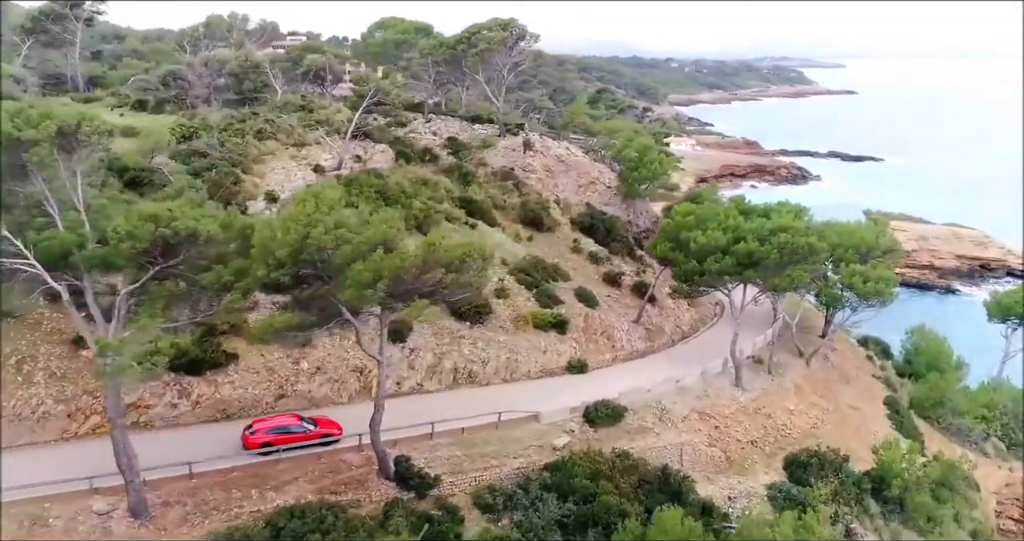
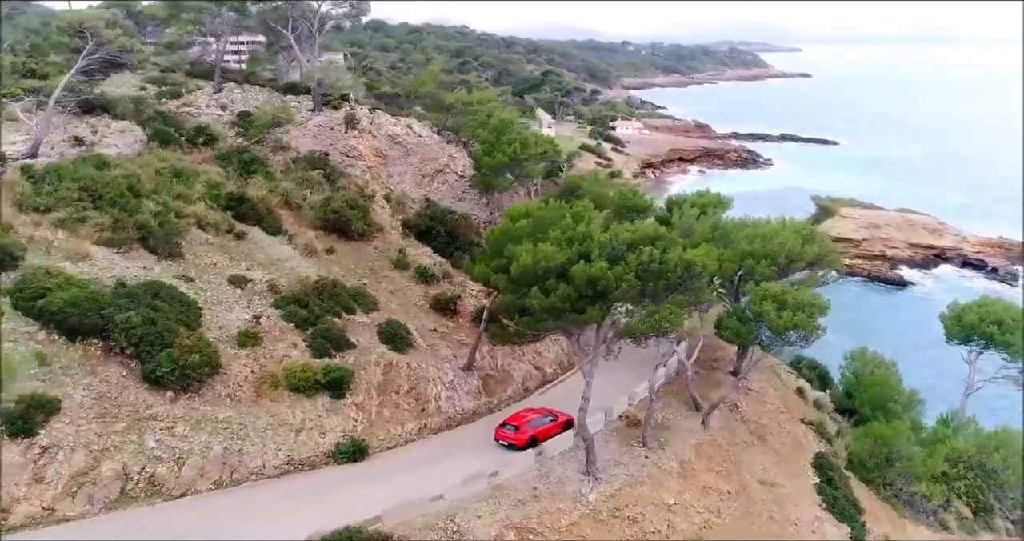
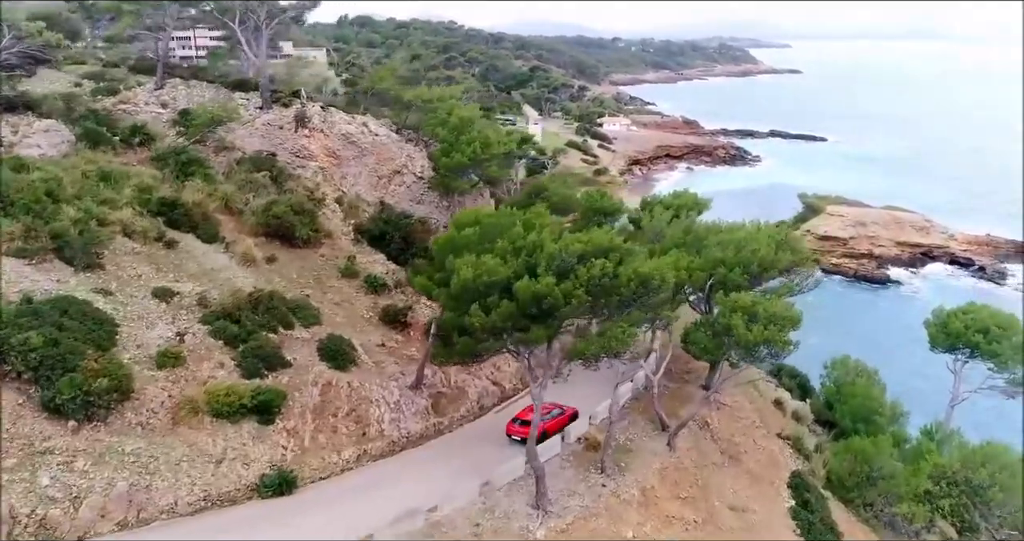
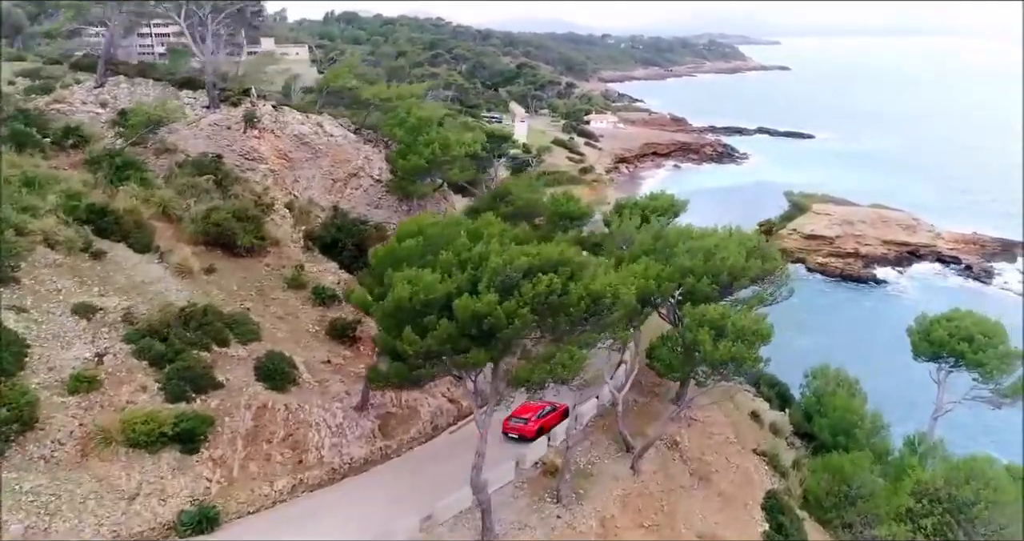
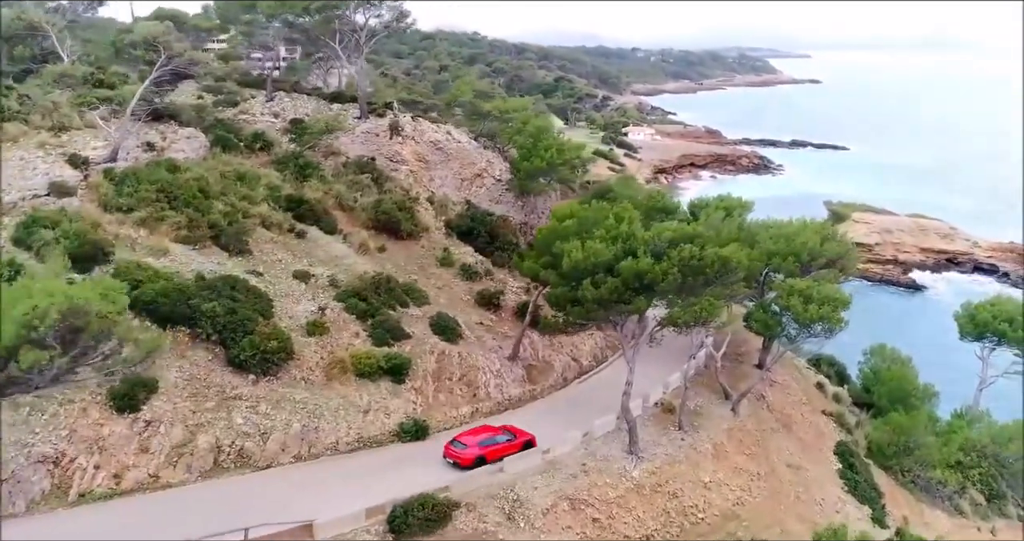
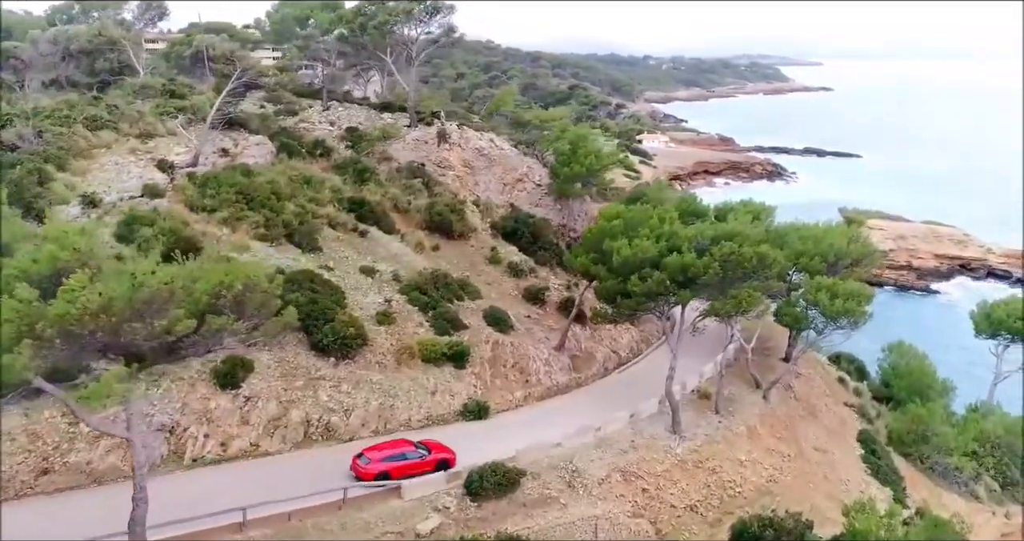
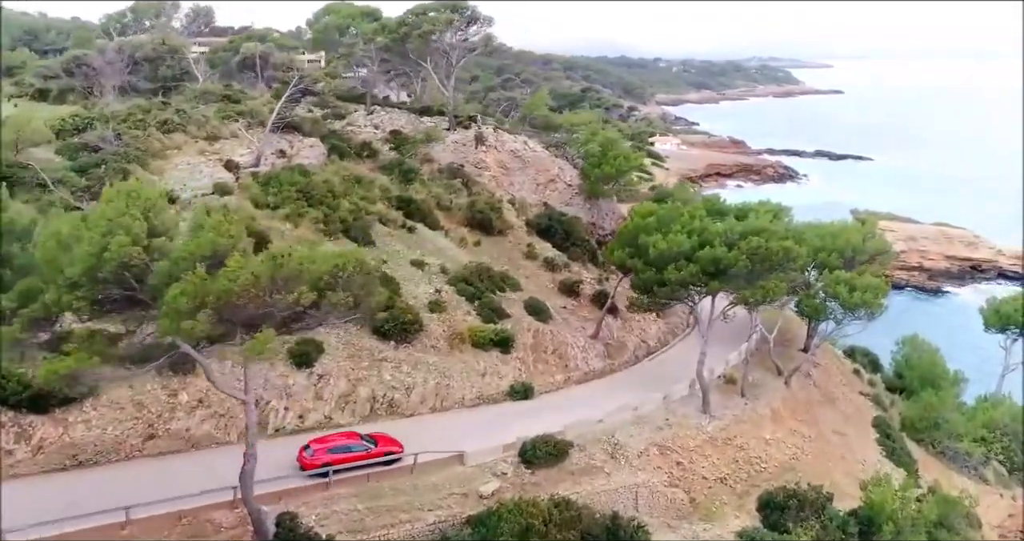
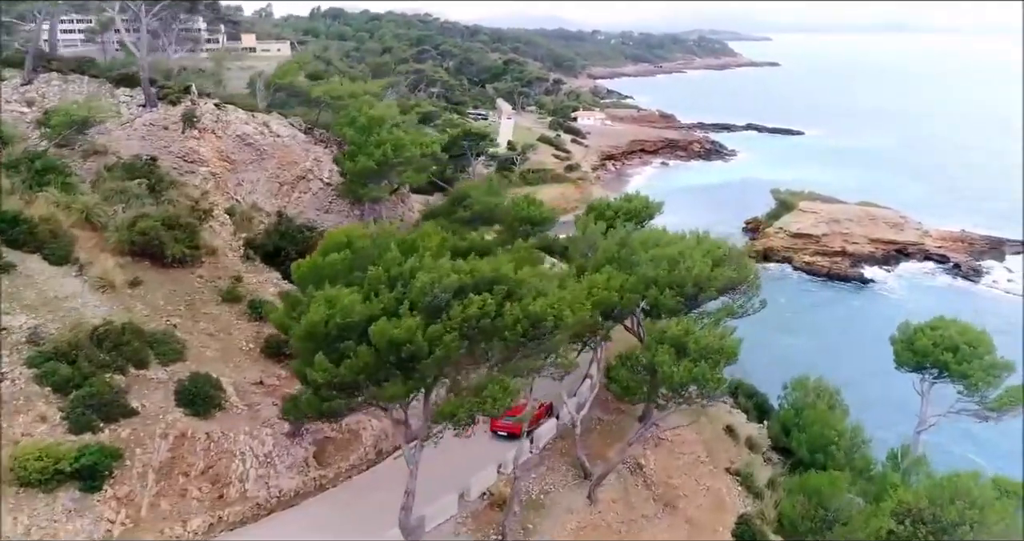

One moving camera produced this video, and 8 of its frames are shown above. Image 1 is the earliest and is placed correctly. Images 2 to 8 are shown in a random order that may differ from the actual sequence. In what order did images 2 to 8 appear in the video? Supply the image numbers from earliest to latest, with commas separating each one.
7, 6, 5, 2, 3, 4, 8
